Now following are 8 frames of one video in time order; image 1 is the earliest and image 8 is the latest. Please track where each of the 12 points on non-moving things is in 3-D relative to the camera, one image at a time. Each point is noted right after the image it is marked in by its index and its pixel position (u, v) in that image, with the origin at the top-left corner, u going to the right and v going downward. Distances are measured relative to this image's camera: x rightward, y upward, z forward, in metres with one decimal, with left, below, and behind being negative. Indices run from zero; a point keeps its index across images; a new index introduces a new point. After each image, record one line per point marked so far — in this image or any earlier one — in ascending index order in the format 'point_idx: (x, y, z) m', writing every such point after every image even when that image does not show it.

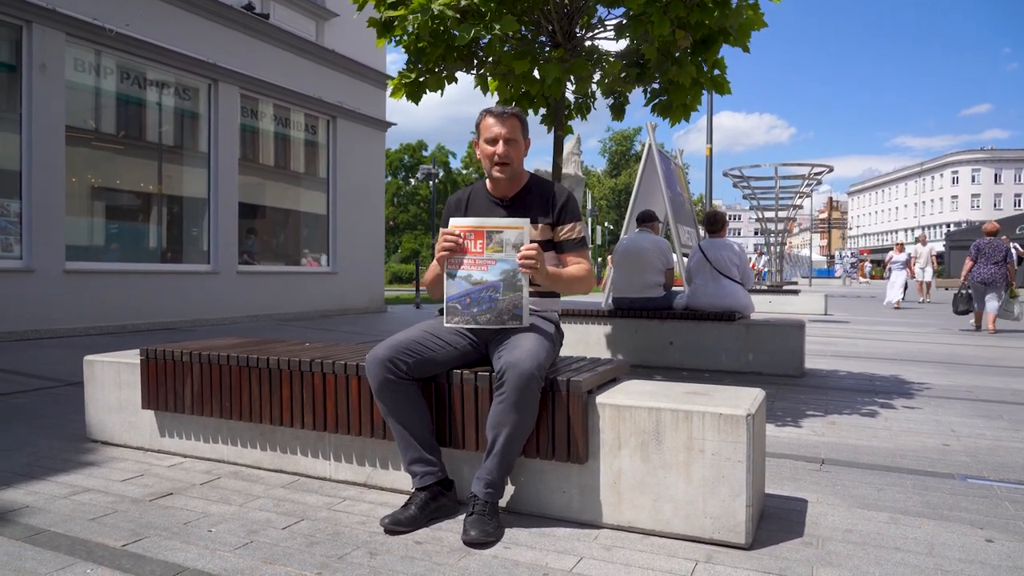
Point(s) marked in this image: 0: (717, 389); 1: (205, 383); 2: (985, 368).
0: (+0.9, -0.5, +3.2) m
1: (-1.7, -0.5, +4.0) m
2: (+5.7, -1.0, +8.6) m
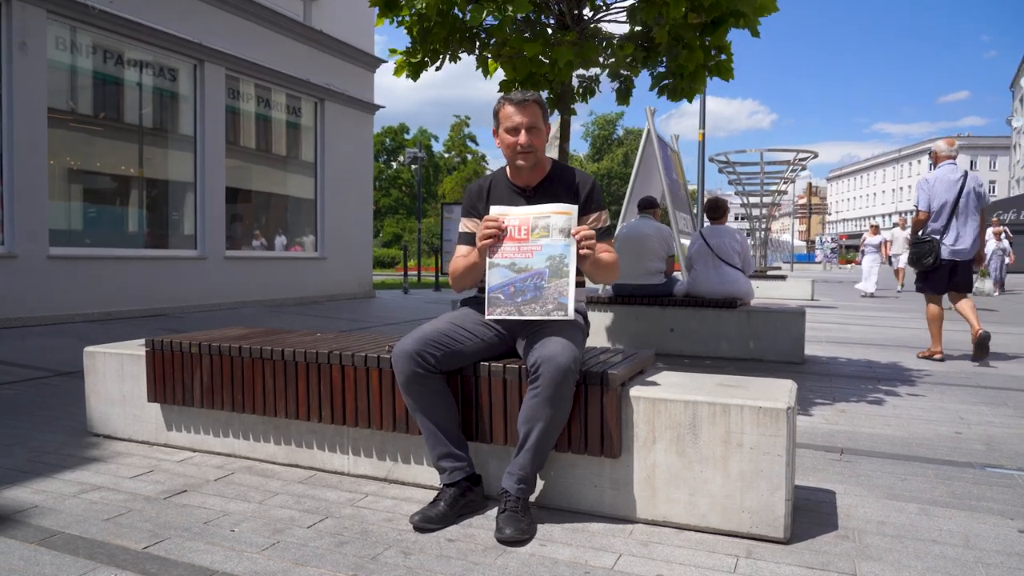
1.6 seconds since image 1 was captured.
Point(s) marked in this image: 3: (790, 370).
0: (+1.1, -0.4, +3.2) m
1: (-1.6, -0.5, +3.9) m
2: (+5.7, -0.8, +8.7) m
3: (+2.8, -0.8, +7.2) m
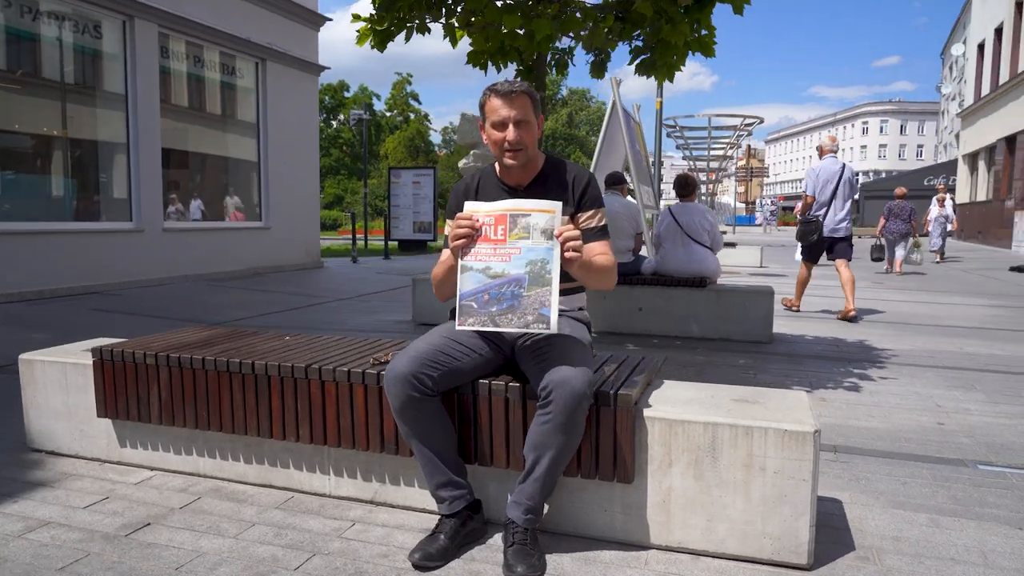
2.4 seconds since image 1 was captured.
0: (+1.1, -0.5, +3.0) m
1: (-1.7, -0.5, +3.5) m
2: (+5.3, -0.5, +8.9) m
3: (+2.5, -0.6, +7.2) m
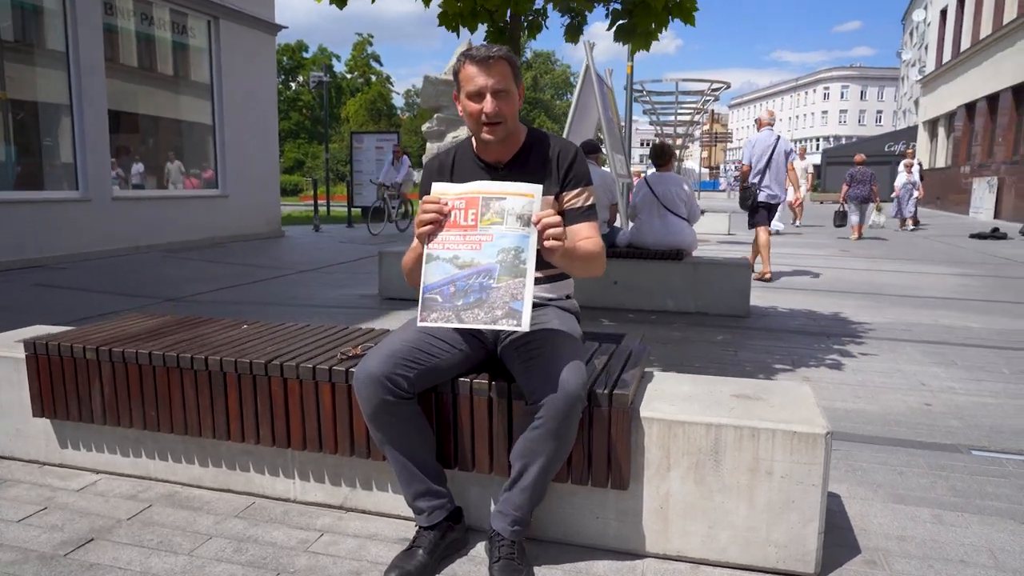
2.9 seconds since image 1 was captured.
0: (+1.0, -0.4, +2.8) m
1: (-1.7, -0.4, +3.2) m
2: (+4.9, -0.1, +8.9) m
3: (+2.2, -0.4, +7.0) m
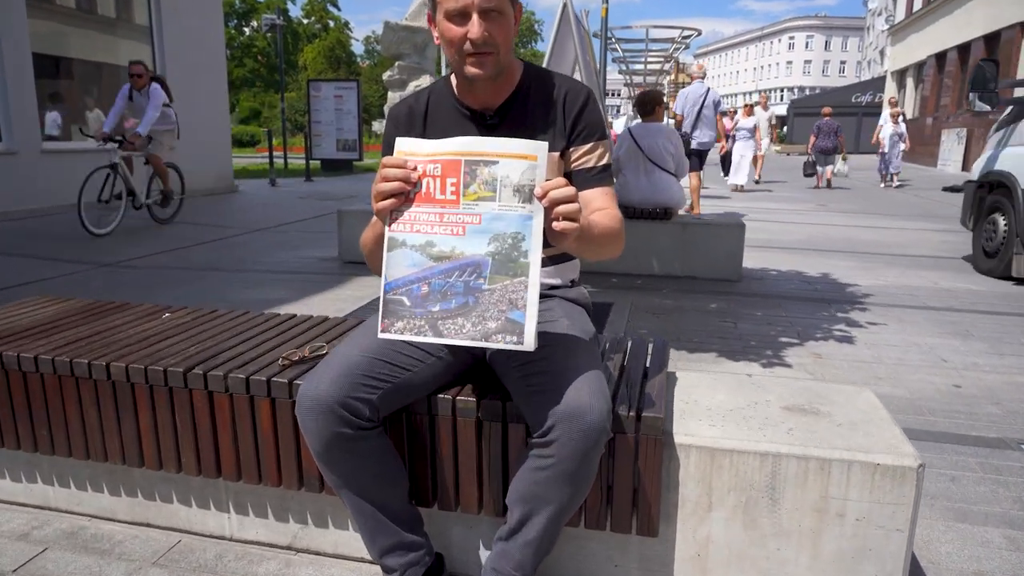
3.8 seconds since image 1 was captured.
0: (+1.0, -0.4, +2.2) m
1: (-1.8, -0.4, +2.5) m
2: (+4.6, +0.4, +8.4) m
3: (+2.0, 0.0, +6.5) m
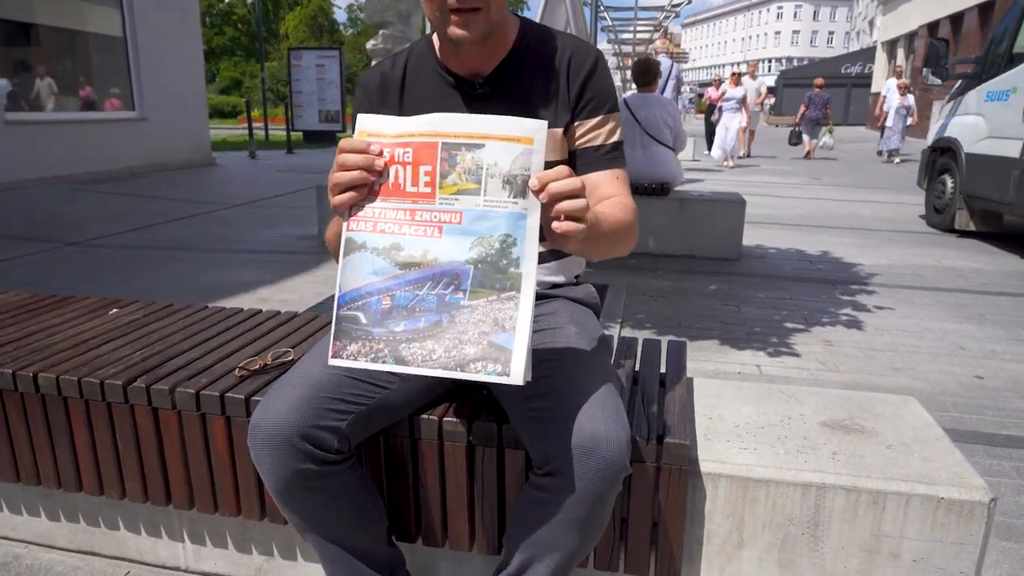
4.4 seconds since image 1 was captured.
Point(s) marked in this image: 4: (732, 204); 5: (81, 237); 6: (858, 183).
0: (+1.0, -0.4, +1.9) m
1: (-1.8, -0.4, +2.2) m
2: (+4.4, +0.6, +8.2) m
3: (+1.9, +0.1, +6.2) m
4: (+2.0, +0.8, +6.4) m
5: (-4.4, +0.5, +7.3) m
6: (+6.6, +2.0, +13.6) m
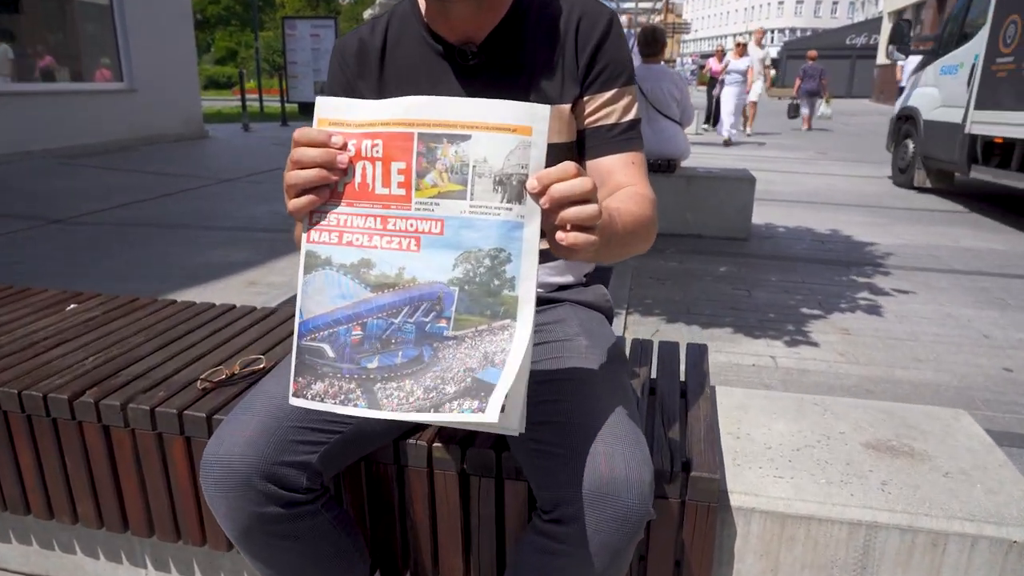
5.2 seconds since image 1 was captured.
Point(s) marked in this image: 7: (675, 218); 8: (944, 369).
0: (+1.0, -0.4, +1.7) m
1: (-1.8, -0.4, +1.9) m
2: (+4.4, +0.8, +7.9) m
3: (+1.9, +0.3, +5.9) m
4: (+2.0, +0.9, +6.1) m
5: (-4.4, +0.7, +7.0) m
6: (+6.6, +2.4, +13.2) m
7: (+1.5, +0.6, +6.4) m
8: (+2.2, -0.4, +3.6) m
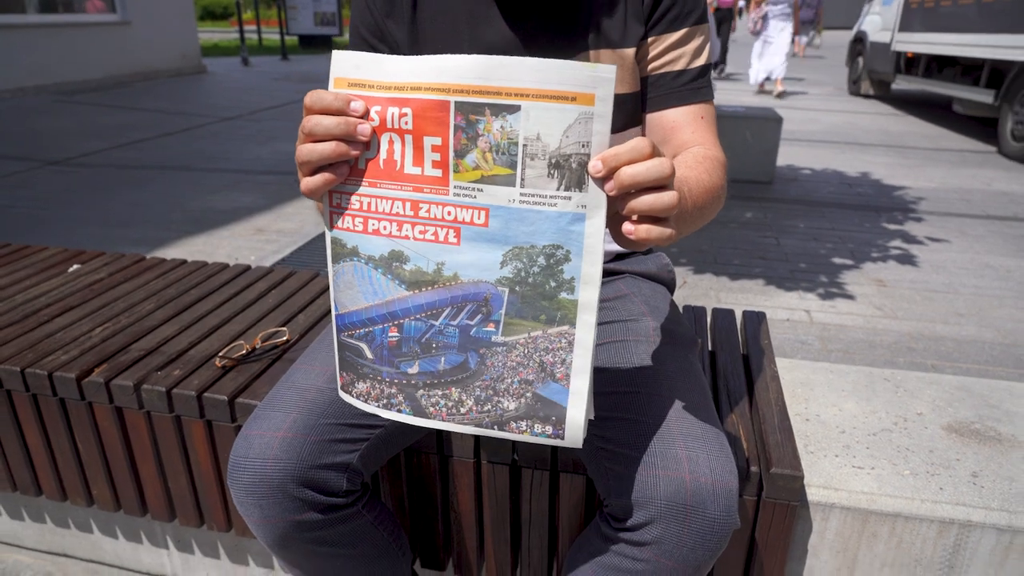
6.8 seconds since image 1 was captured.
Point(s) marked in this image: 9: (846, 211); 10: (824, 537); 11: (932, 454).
0: (+1.1, -0.3, +1.5) m
1: (-1.7, -0.3, +1.8) m
2: (+4.6, +1.4, +7.6) m
3: (+2.0, +0.7, +5.7) m
4: (+2.1, +1.4, +5.8) m
5: (-4.3, +1.3, +6.8) m
6: (+6.7, +3.5, +12.8) m
7: (+1.6, +1.1, +6.1) m
8: (+2.3, -0.2, +3.4) m
9: (+2.5, +0.6, +5.4) m
10: (+0.6, -0.5, +1.4) m
11: (+0.9, -0.3, +1.5) m
